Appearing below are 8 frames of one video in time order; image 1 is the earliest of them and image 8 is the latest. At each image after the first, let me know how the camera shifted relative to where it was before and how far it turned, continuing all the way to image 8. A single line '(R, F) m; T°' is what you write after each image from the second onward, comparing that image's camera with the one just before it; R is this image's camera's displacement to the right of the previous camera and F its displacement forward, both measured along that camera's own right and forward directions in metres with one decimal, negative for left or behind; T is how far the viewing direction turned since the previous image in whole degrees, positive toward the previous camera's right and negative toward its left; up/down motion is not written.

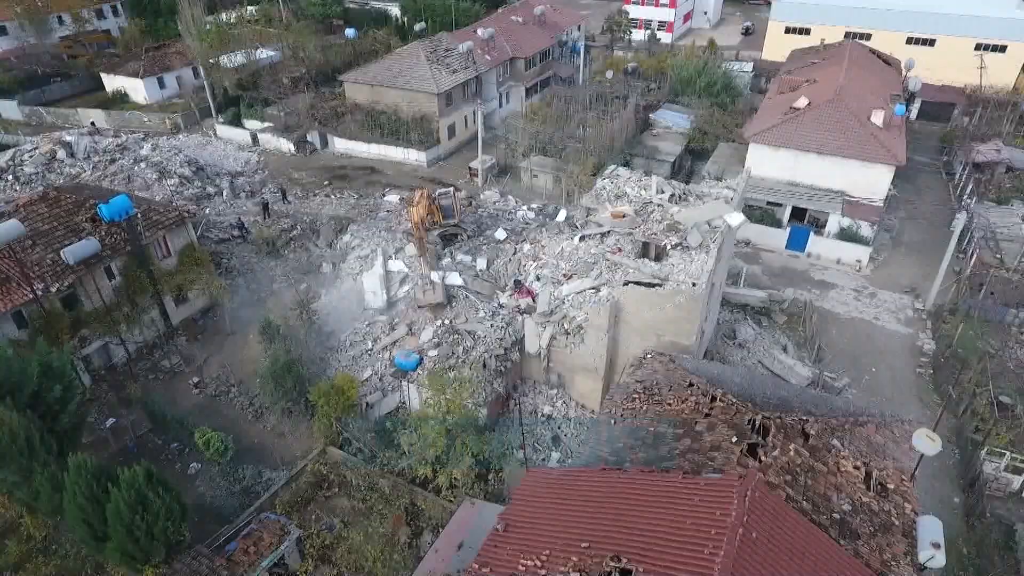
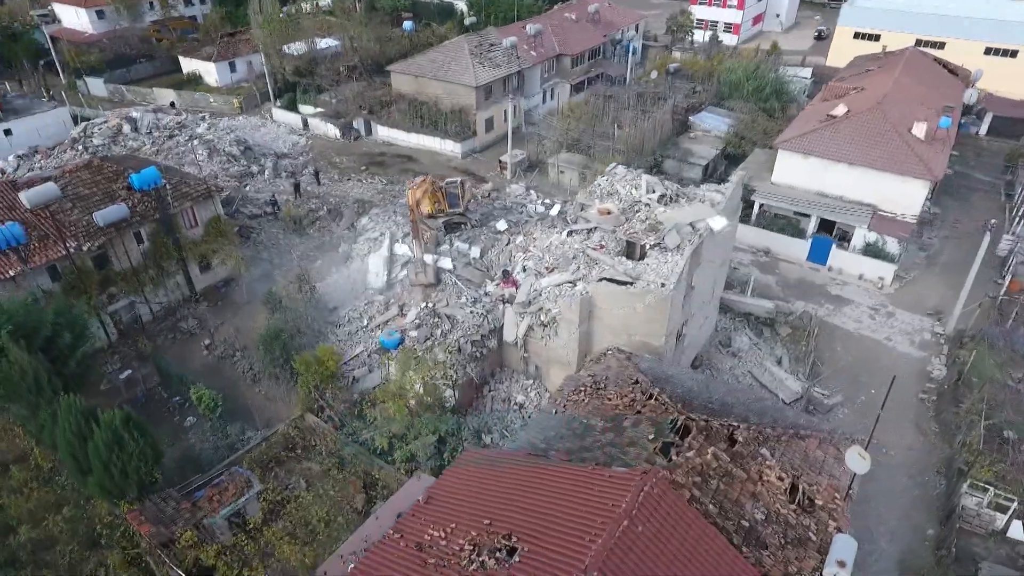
(+2.5, -0.2) m; -6°
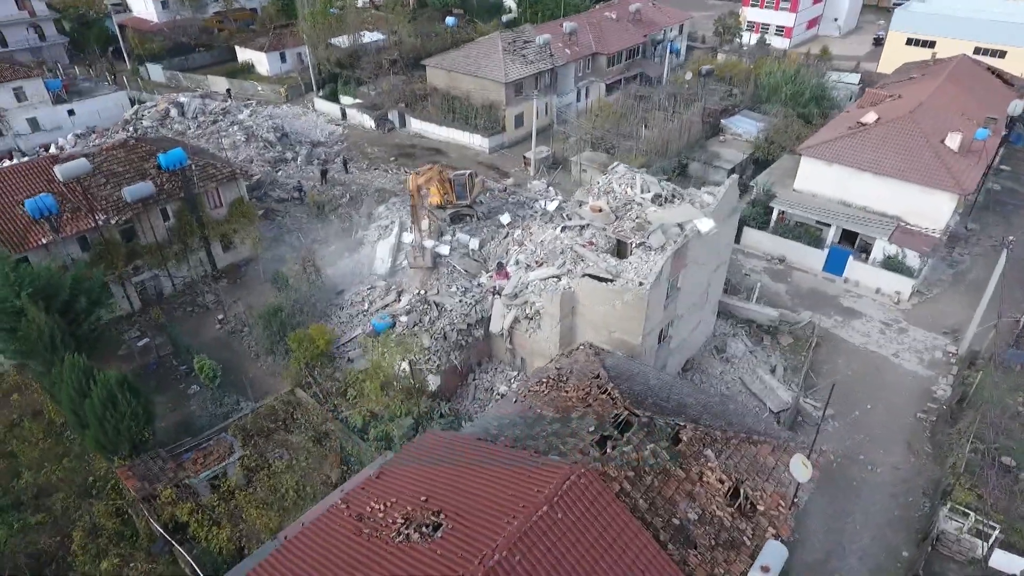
(+1.8, -0.2) m; -5°
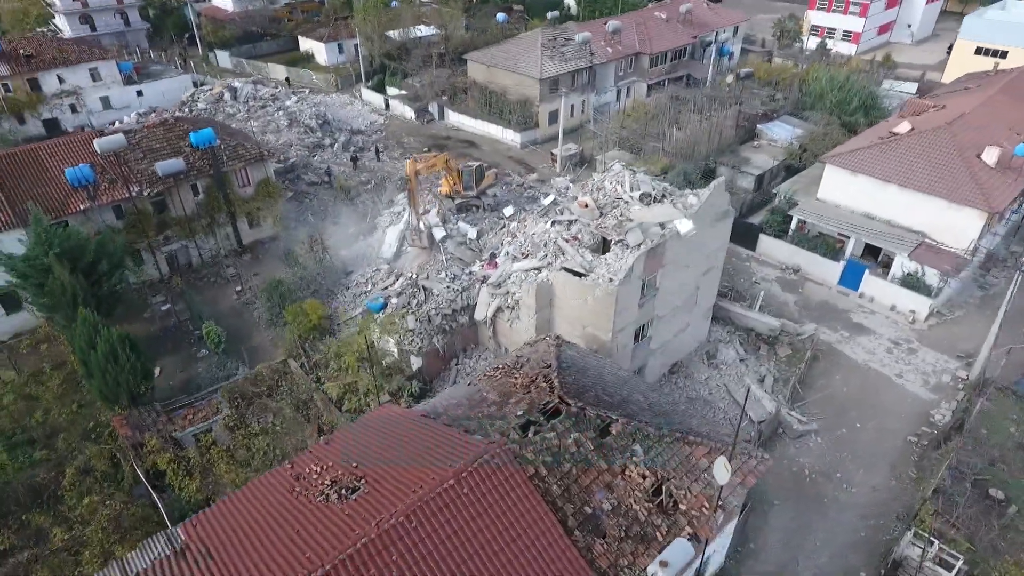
(+2.3, -0.2) m; -6°
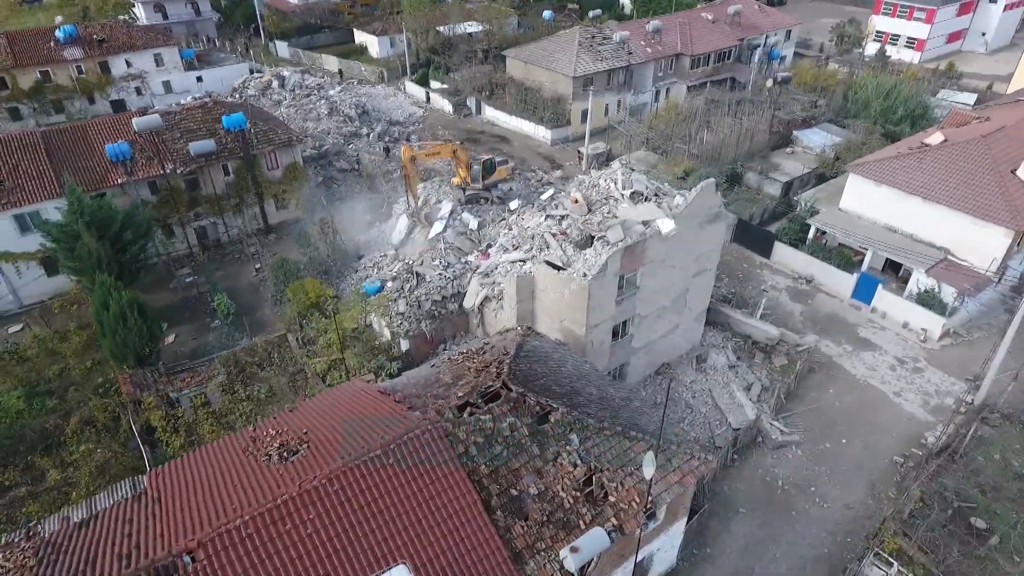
(+2.1, -0.2) m; -5°
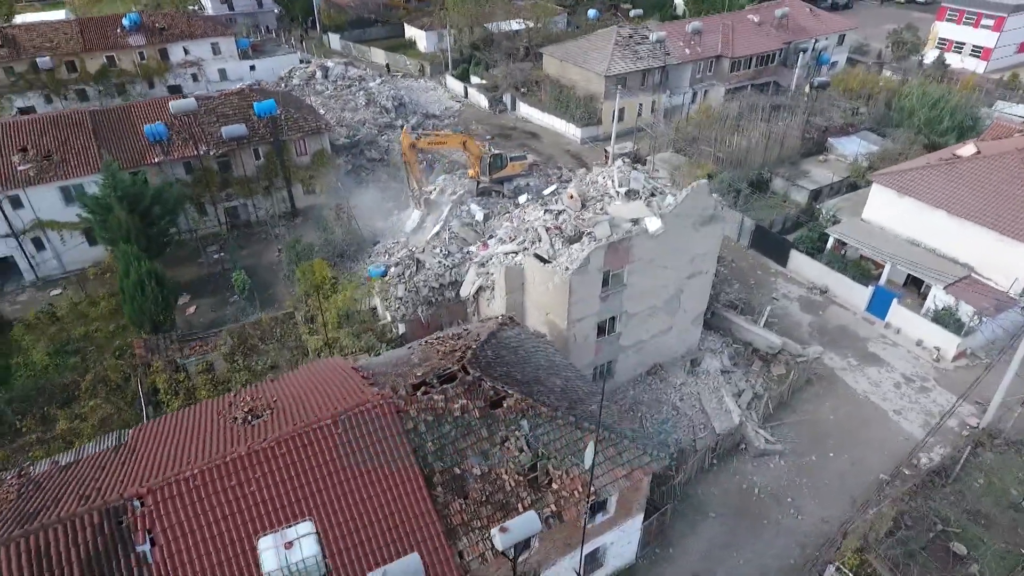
(+1.8, -0.2) m; -5°
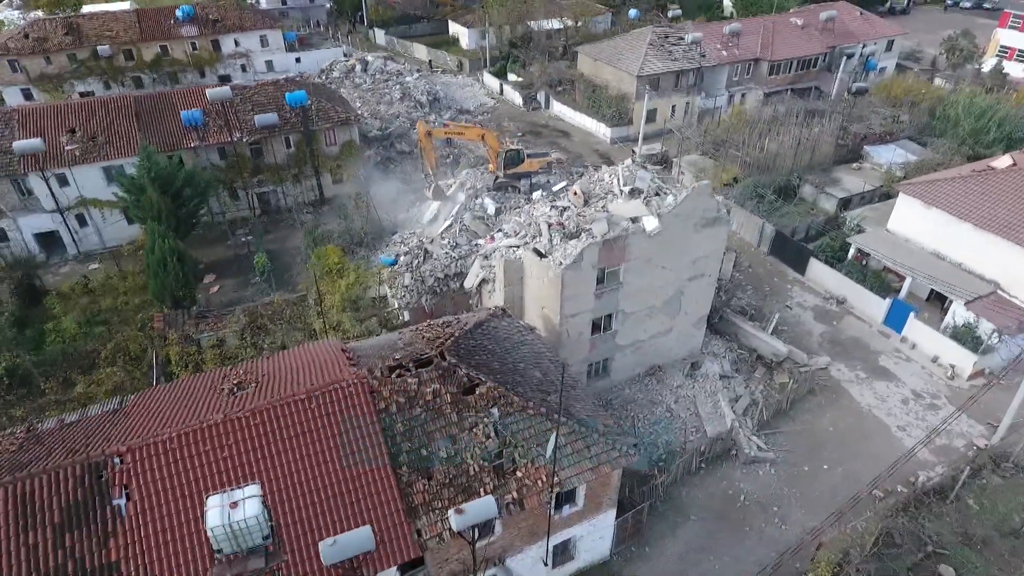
(+1.3, -0.2) m; -4°
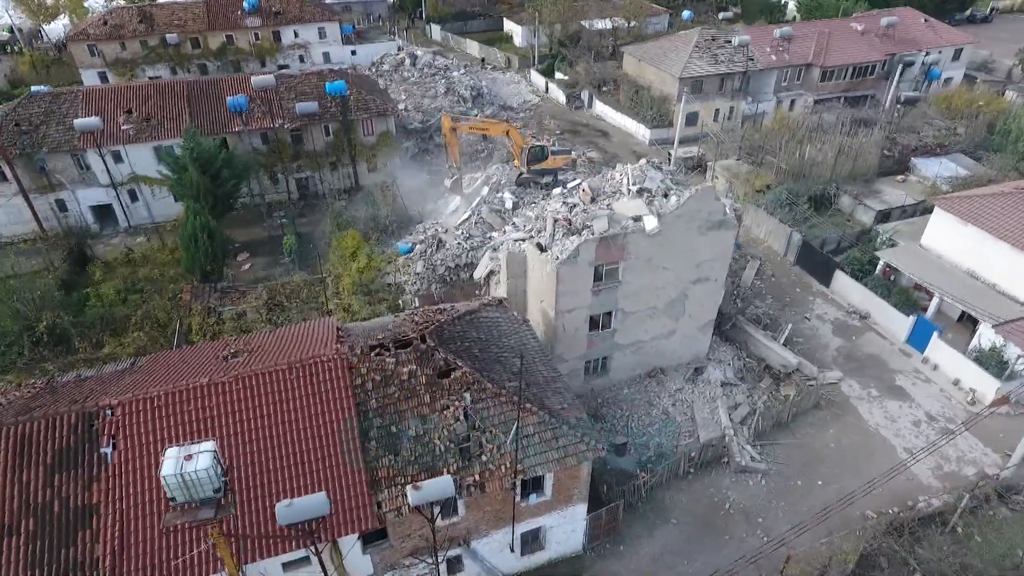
(+1.5, -0.2) m; -5°
